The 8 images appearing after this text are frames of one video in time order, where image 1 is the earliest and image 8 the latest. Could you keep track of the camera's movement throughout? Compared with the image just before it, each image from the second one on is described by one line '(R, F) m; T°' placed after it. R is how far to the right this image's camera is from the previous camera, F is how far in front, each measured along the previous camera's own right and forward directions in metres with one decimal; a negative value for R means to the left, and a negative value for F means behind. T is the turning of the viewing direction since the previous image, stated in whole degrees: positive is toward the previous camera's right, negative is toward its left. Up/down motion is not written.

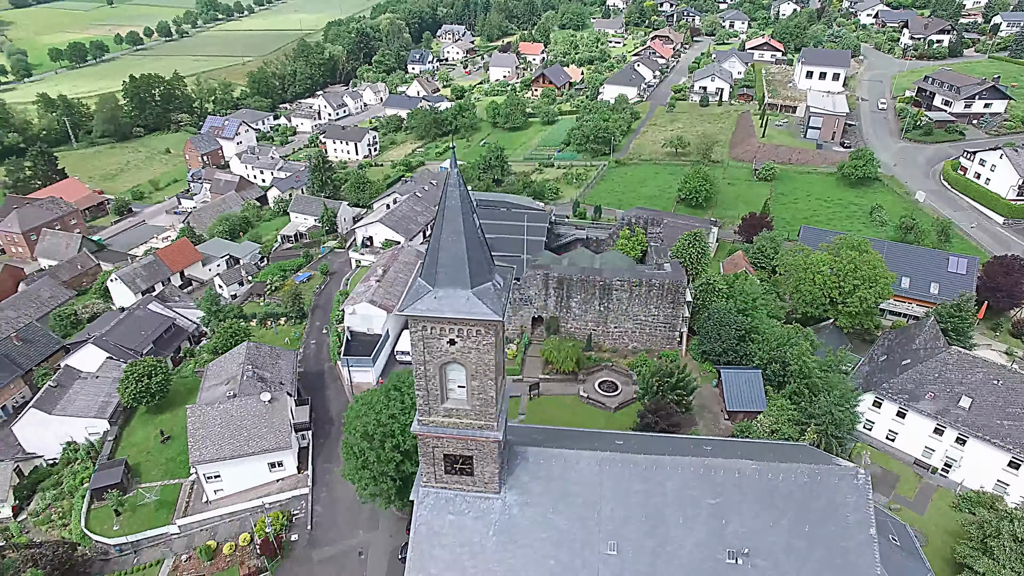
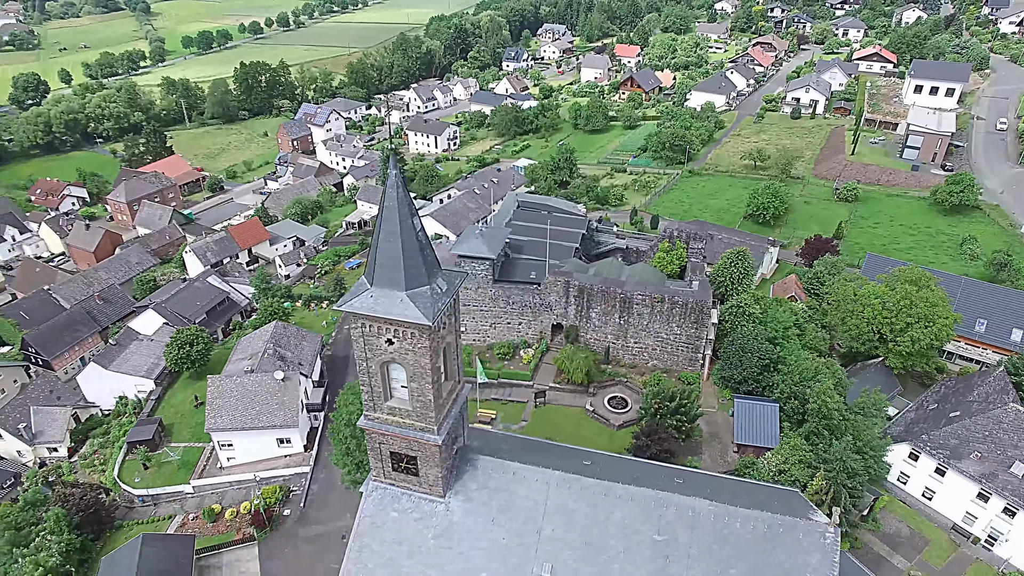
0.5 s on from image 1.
(+4.0, +0.6) m; -8°
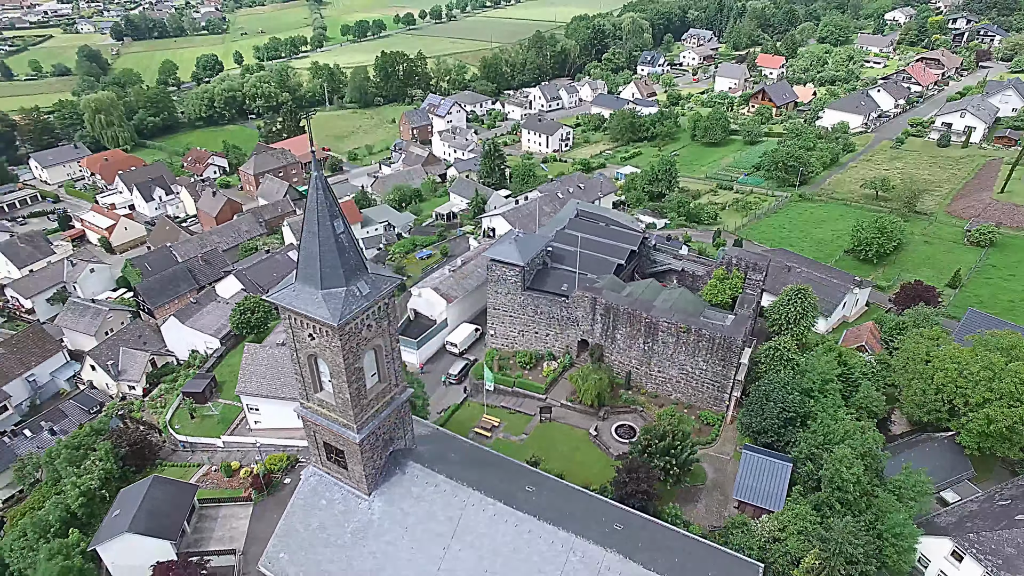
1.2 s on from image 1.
(+5.5, +1.1) m; -12°
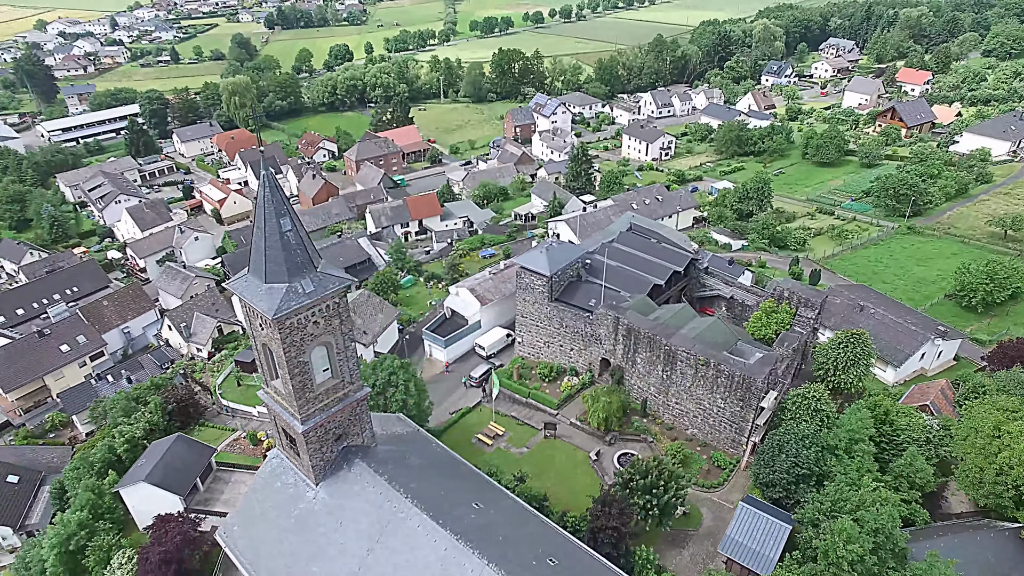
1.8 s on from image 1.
(+4.7, +0.9) m; -10°
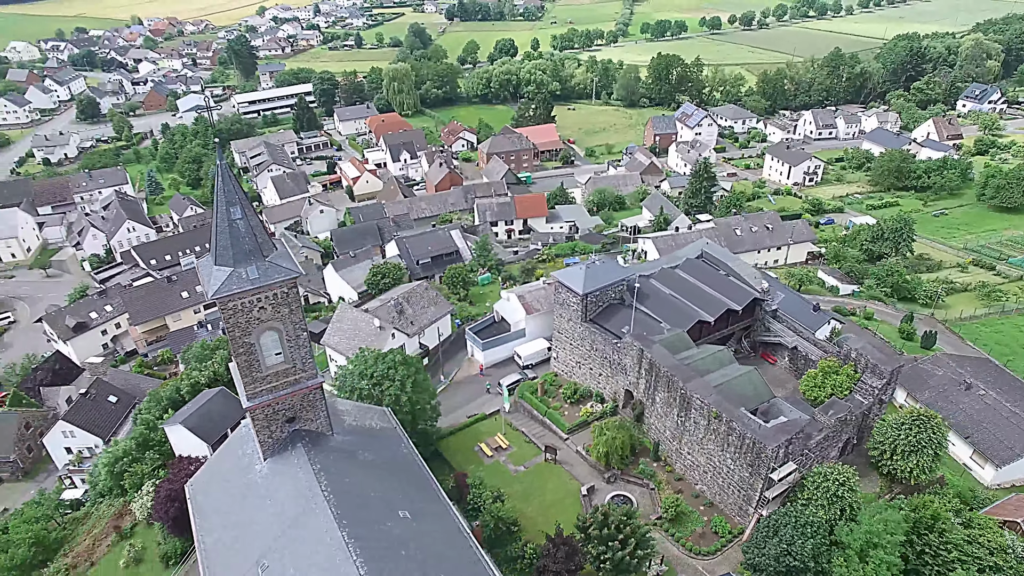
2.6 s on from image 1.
(+6.0, +1.5) m; -14°
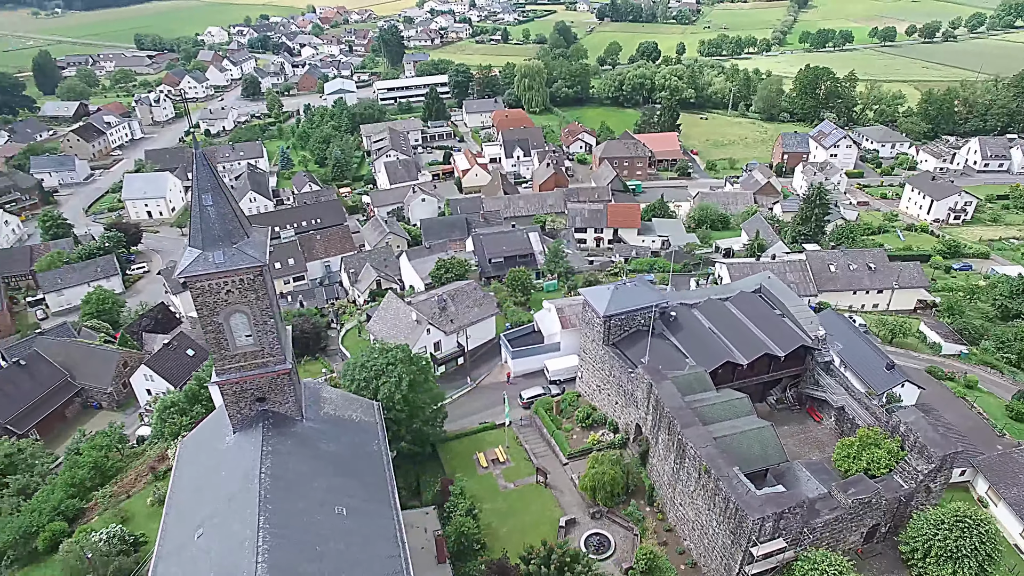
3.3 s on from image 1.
(+5.3, +1.4) m; -12°
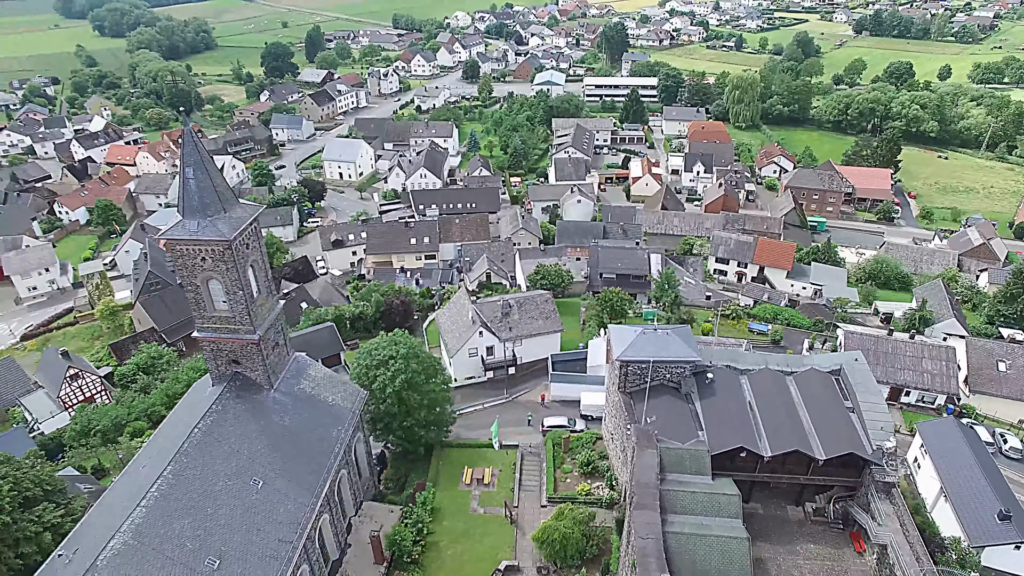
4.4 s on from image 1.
(+8.0, +2.9) m; -18°
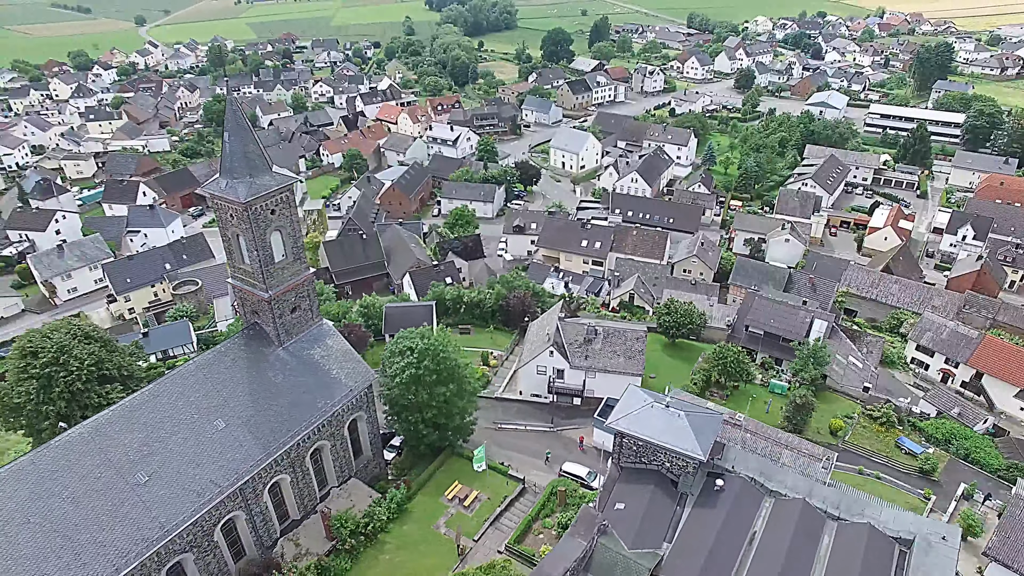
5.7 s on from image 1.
(+9.0, +3.9) m; -23°
